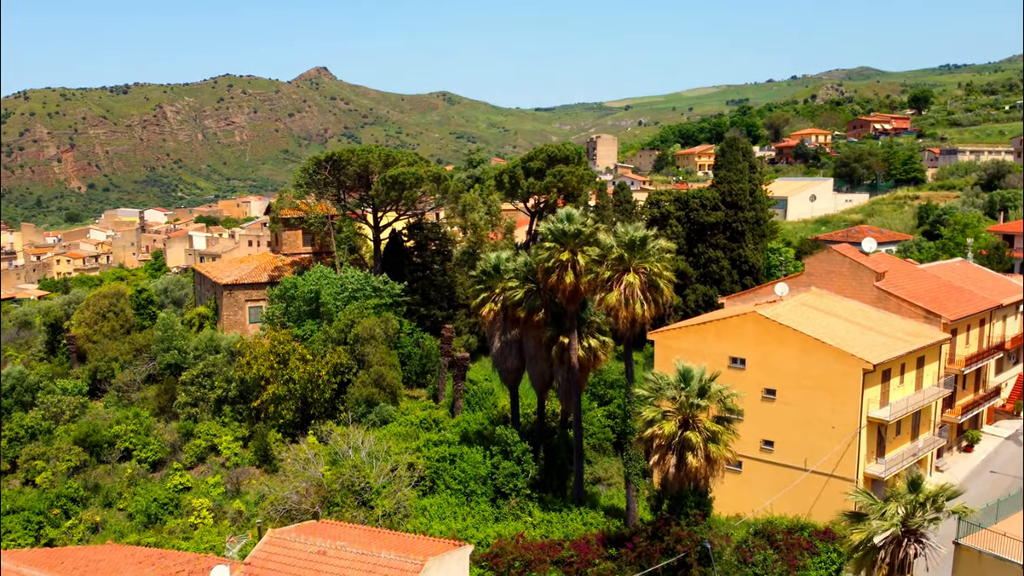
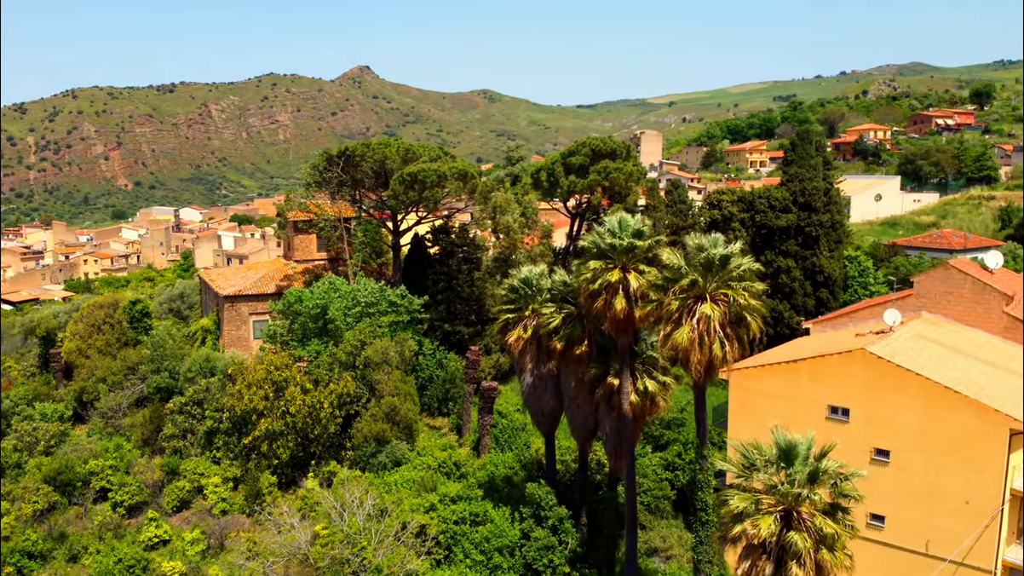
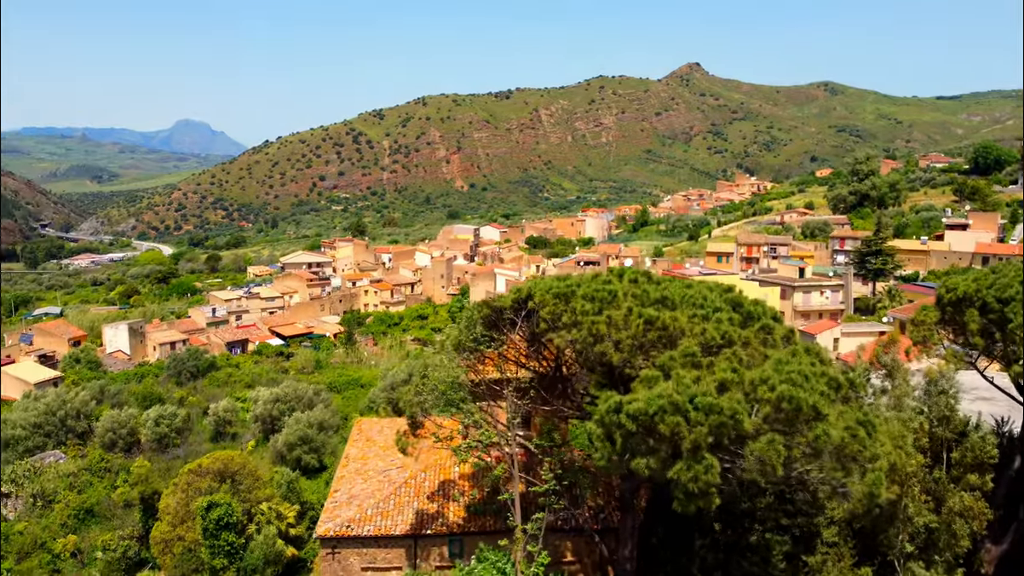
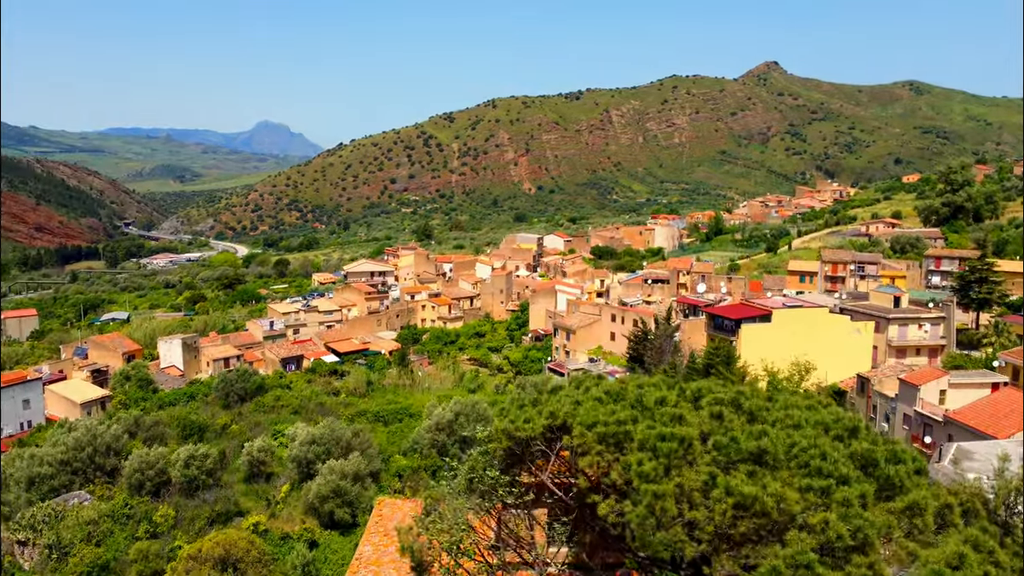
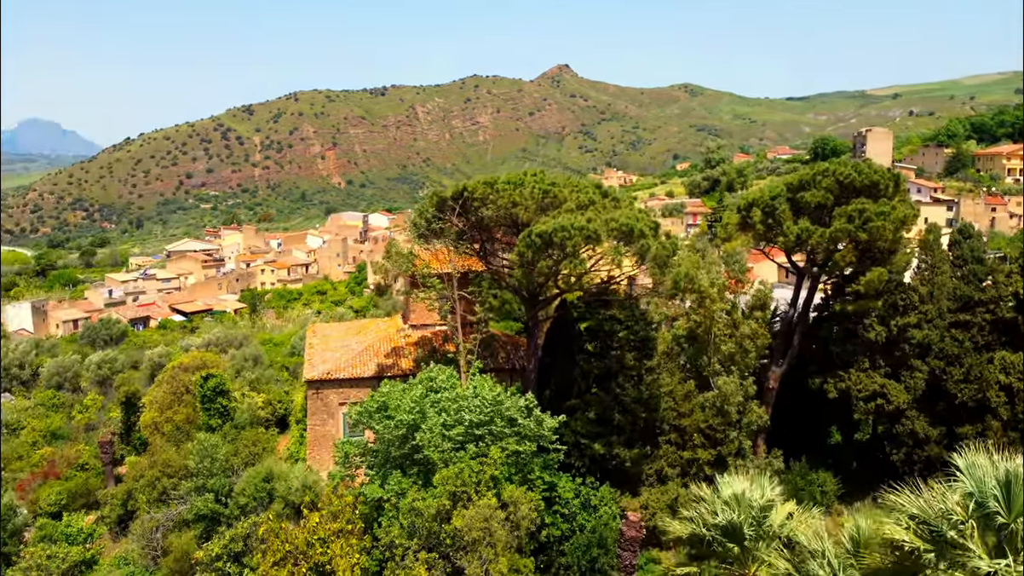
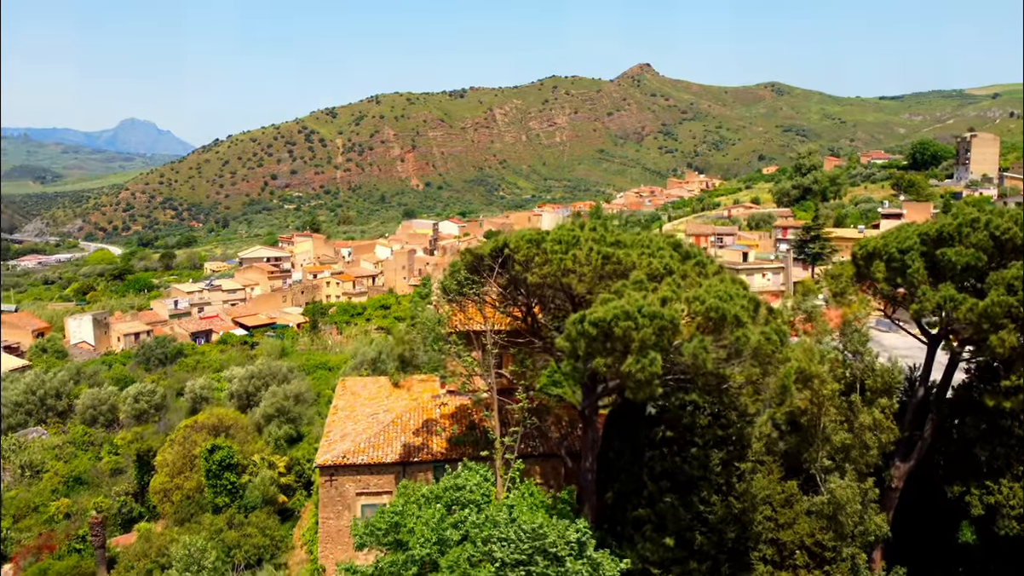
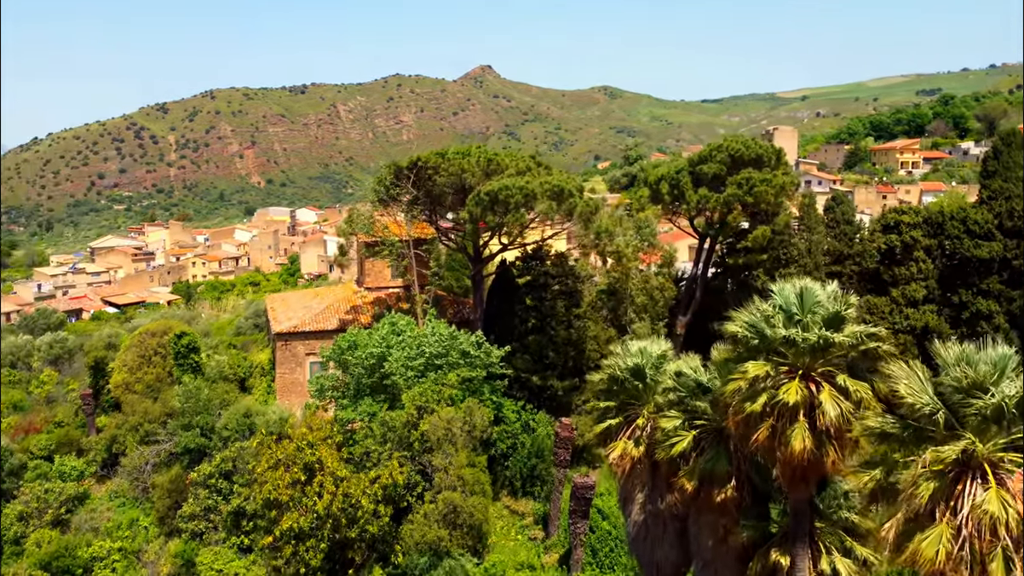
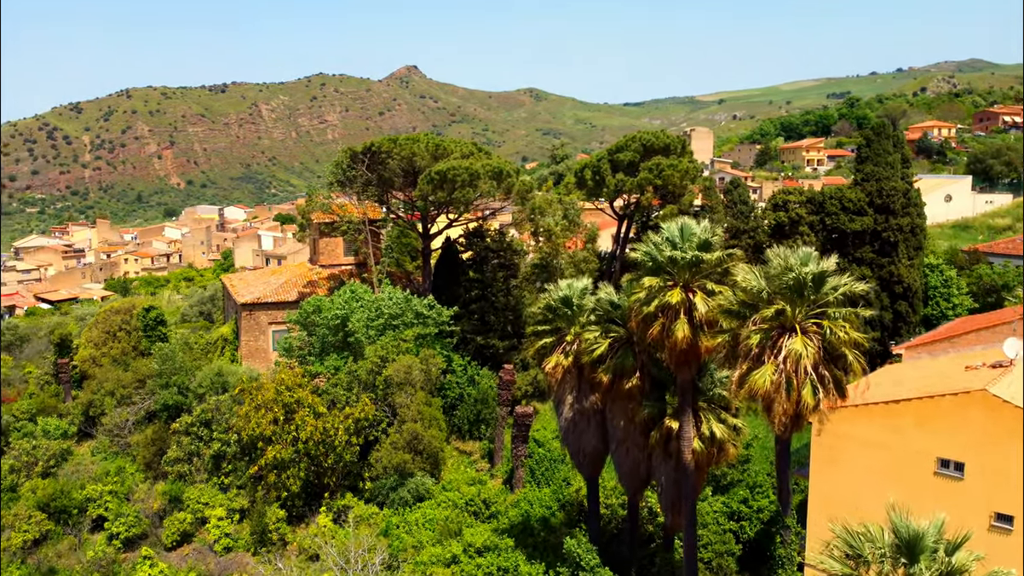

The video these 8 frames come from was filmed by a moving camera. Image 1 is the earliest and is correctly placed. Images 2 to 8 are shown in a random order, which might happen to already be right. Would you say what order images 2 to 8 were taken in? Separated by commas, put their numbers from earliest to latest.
2, 8, 7, 5, 6, 3, 4
